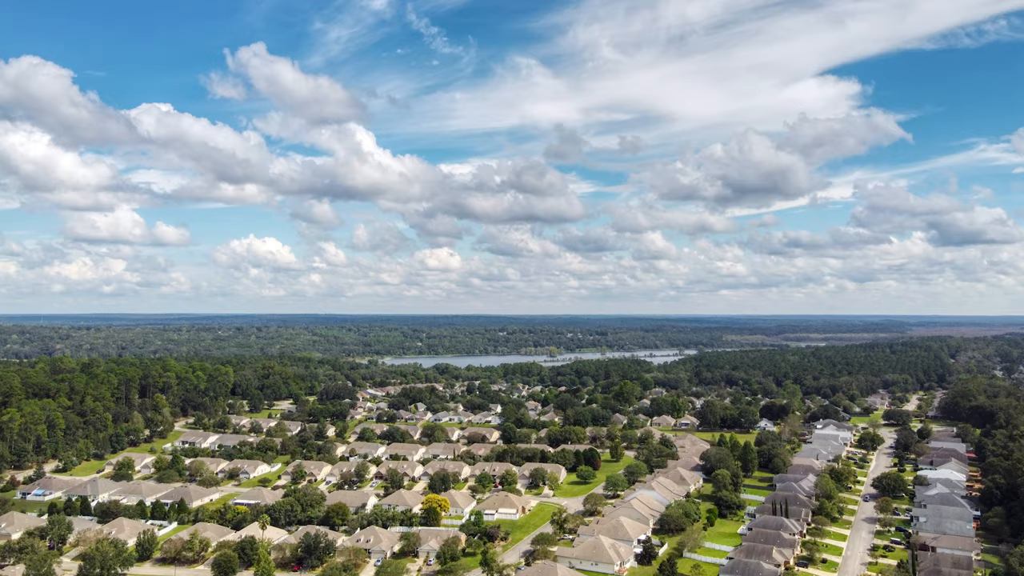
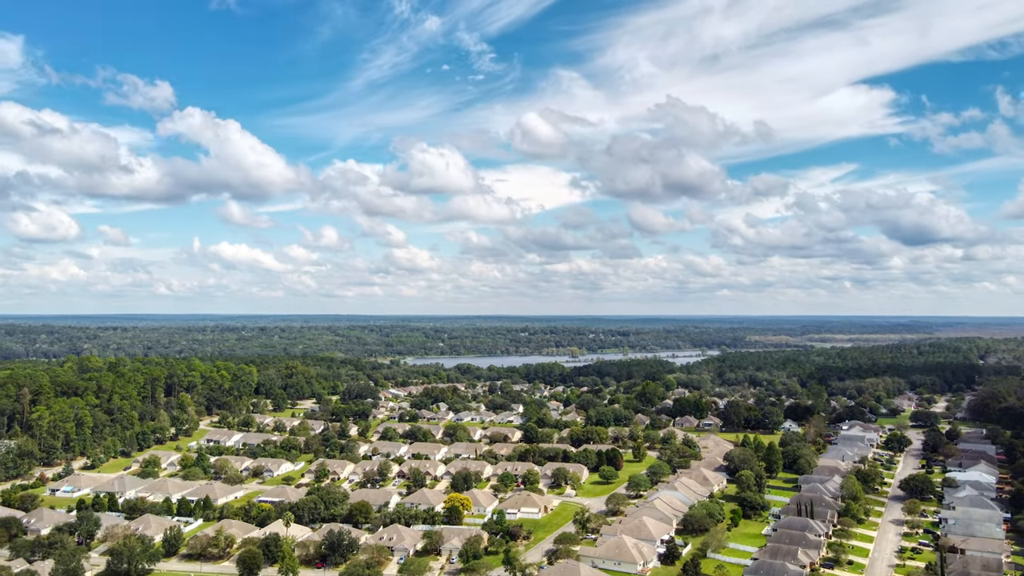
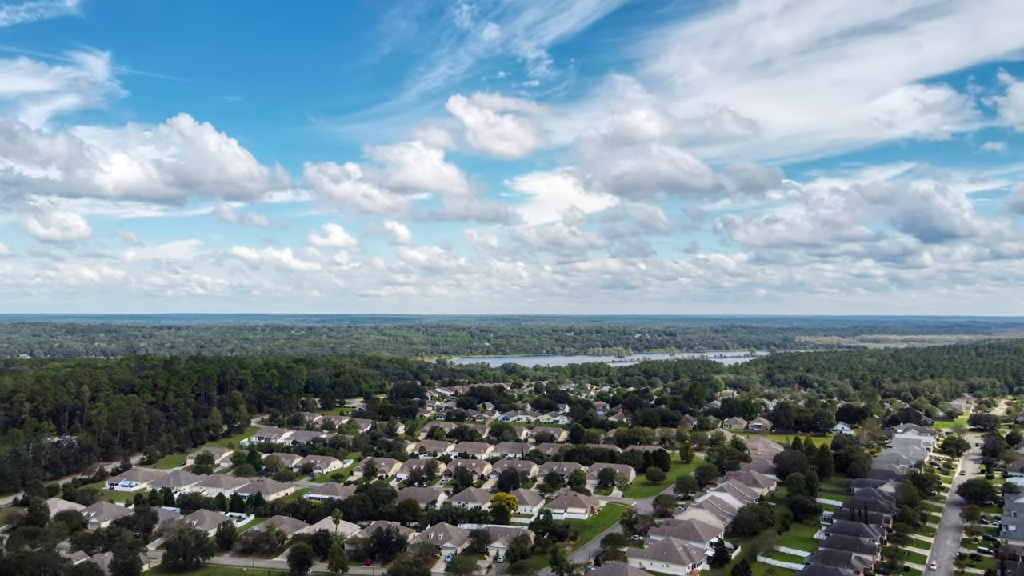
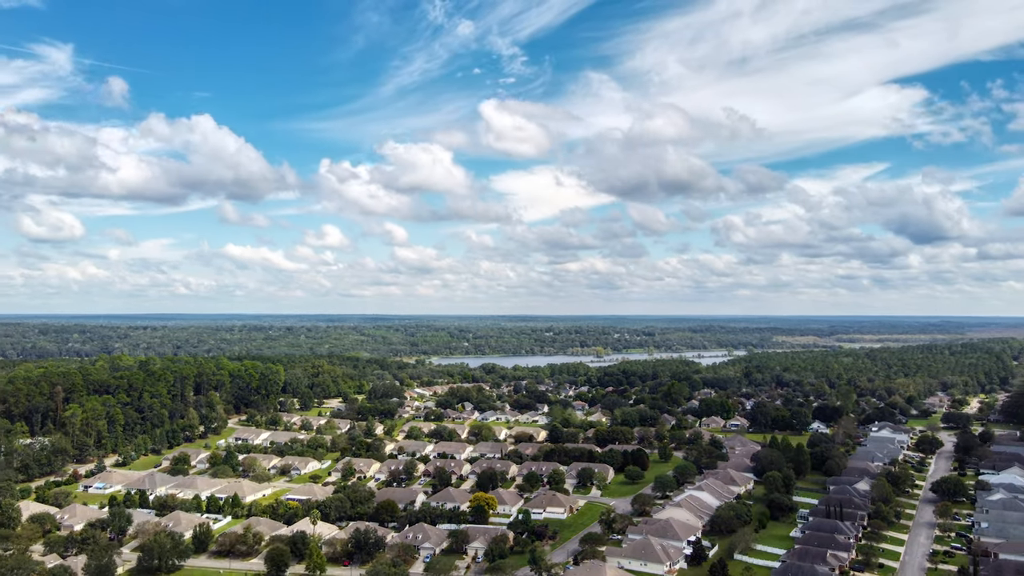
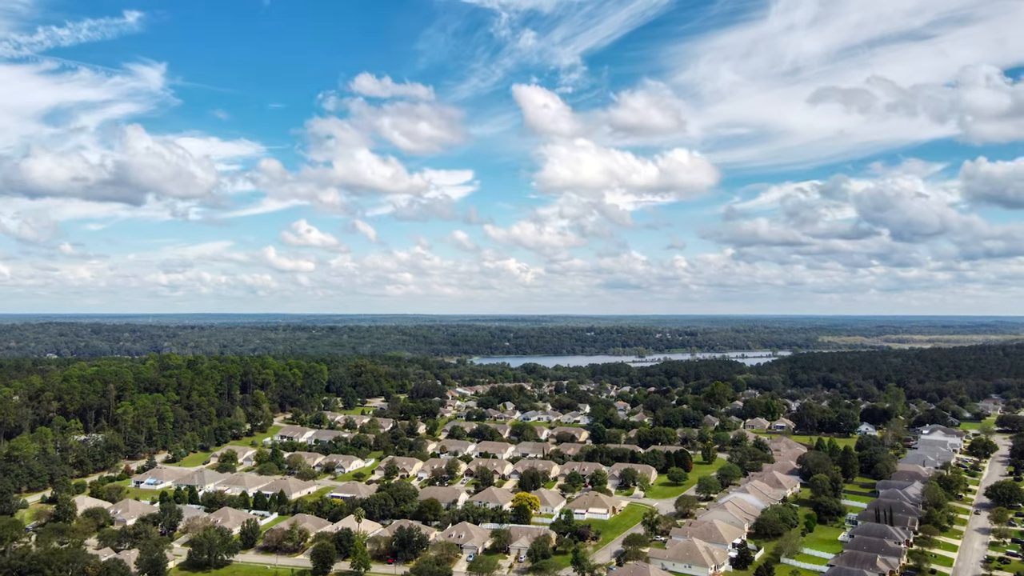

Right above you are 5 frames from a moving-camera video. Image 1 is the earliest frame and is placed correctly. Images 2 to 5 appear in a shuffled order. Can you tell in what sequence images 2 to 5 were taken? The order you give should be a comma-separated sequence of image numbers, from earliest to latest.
2, 4, 3, 5
